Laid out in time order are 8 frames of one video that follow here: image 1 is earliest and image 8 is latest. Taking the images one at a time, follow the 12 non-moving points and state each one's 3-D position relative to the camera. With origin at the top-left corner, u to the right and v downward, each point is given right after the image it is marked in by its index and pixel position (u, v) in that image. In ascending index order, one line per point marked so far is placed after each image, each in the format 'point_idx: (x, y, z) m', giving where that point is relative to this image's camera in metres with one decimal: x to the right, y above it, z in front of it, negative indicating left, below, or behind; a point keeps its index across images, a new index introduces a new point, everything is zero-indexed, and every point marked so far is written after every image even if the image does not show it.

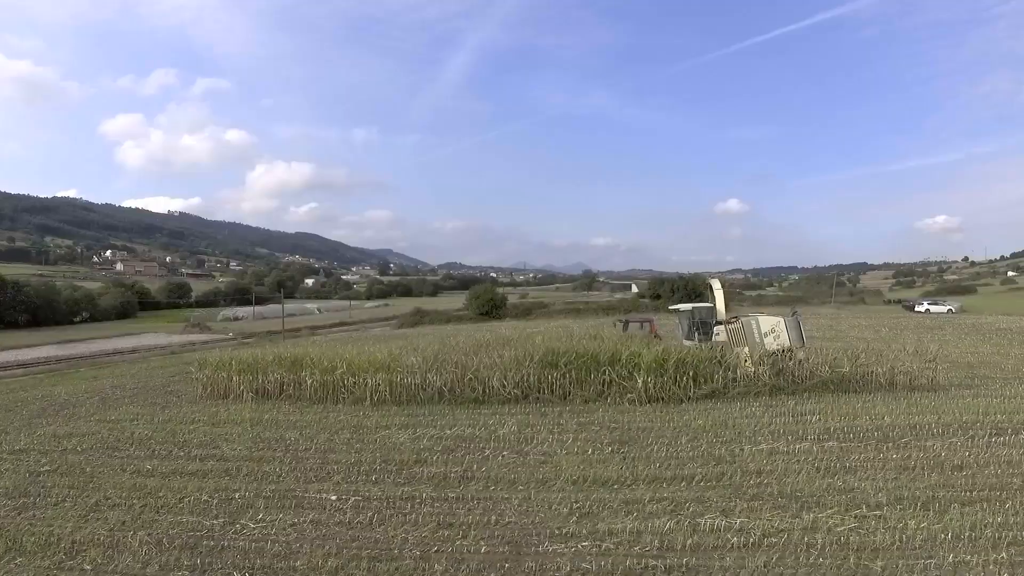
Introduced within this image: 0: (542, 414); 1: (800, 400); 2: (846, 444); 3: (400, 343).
0: (+0.6, -2.4, +10.6) m
1: (+5.6, -2.2, +10.9) m
2: (+5.1, -2.4, +8.4) m
3: (-3.6, -2.0, +18.0) m
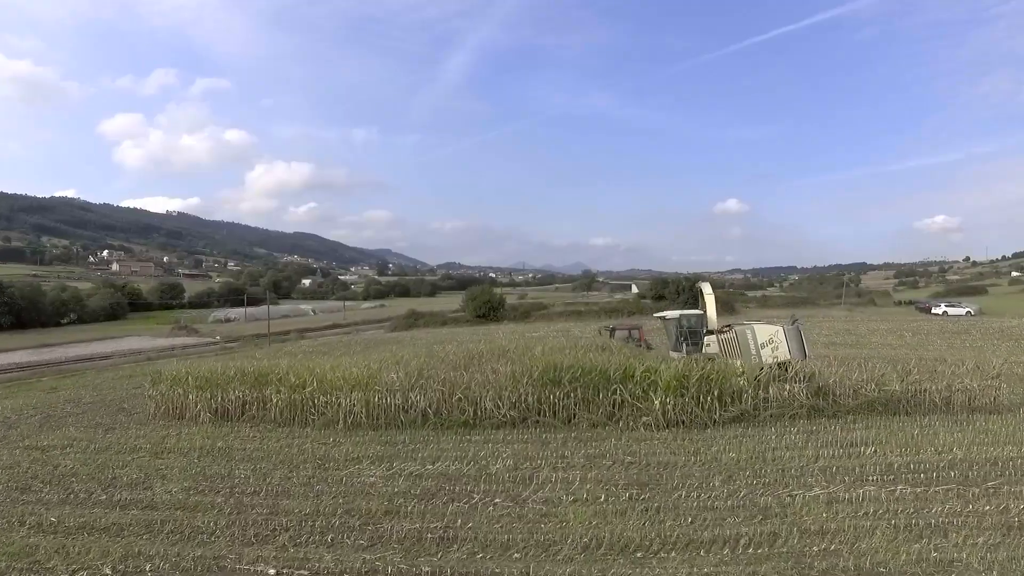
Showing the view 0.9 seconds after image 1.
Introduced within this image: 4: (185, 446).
0: (+0.5, -2.5, +9.0) m
1: (+5.6, -2.3, +9.2) m
2: (+5.0, -2.4, +6.8) m
3: (-3.7, -2.1, +16.4) m
4: (-5.6, -2.7, +9.6) m
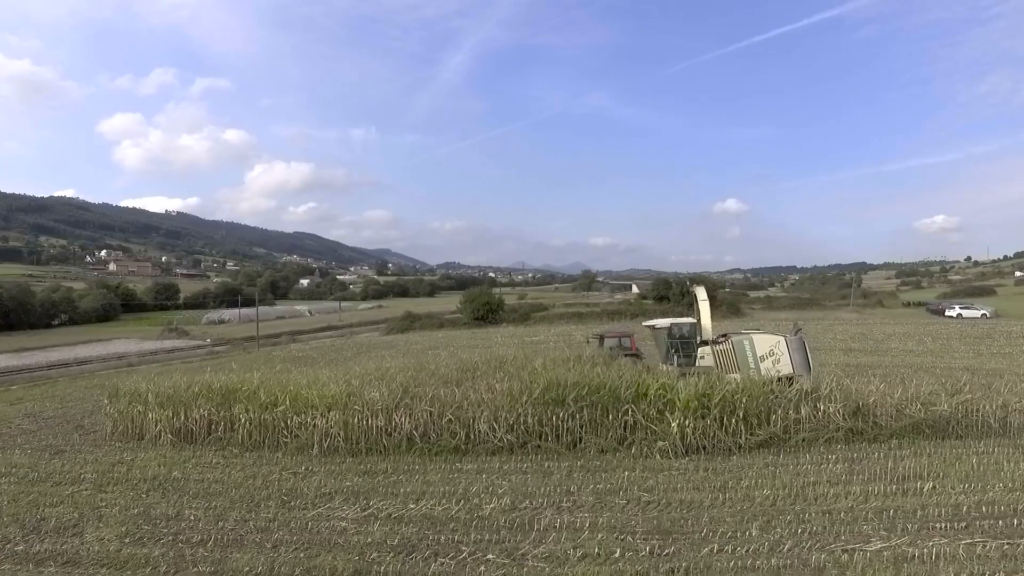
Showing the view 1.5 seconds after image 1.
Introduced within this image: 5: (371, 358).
0: (+0.5, -2.6, +7.8) m
1: (+5.5, -2.4, +8.1) m
2: (+4.9, -2.6, +5.6) m
3: (-3.8, -2.2, +15.2) m
4: (-5.7, -2.8, +8.4) m
5: (-4.9, -2.6, +19.1) m
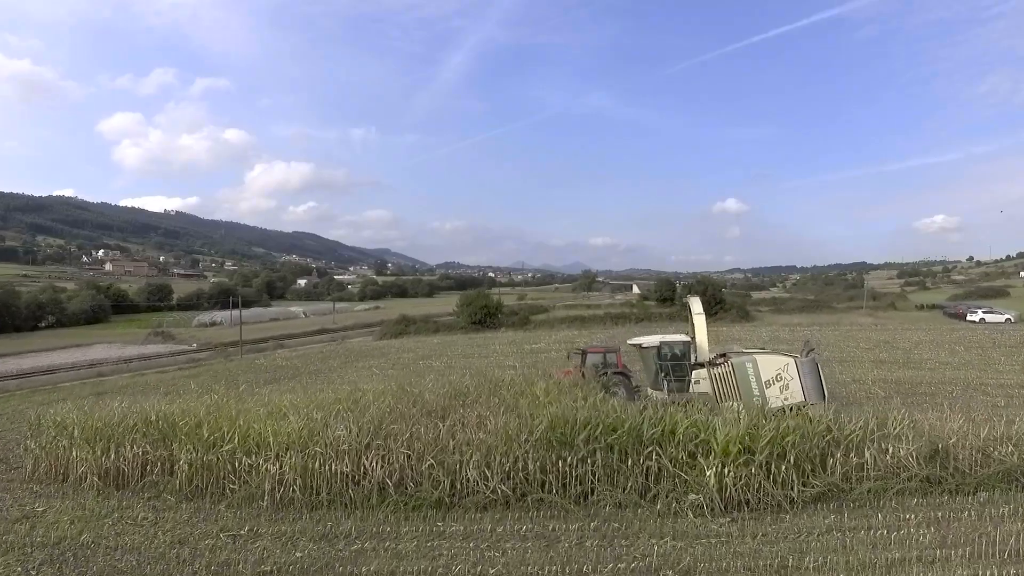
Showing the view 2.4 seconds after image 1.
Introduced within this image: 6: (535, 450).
0: (+0.4, -2.8, +6.1) m
1: (+5.5, -2.6, +6.4) m
2: (+4.9, -2.7, +3.9) m
3: (-3.8, -2.3, +13.5) m
4: (-5.7, -3.0, +6.7) m
5: (-4.9, -2.8, +17.4) m
6: (+0.3, -2.1, +7.2) m
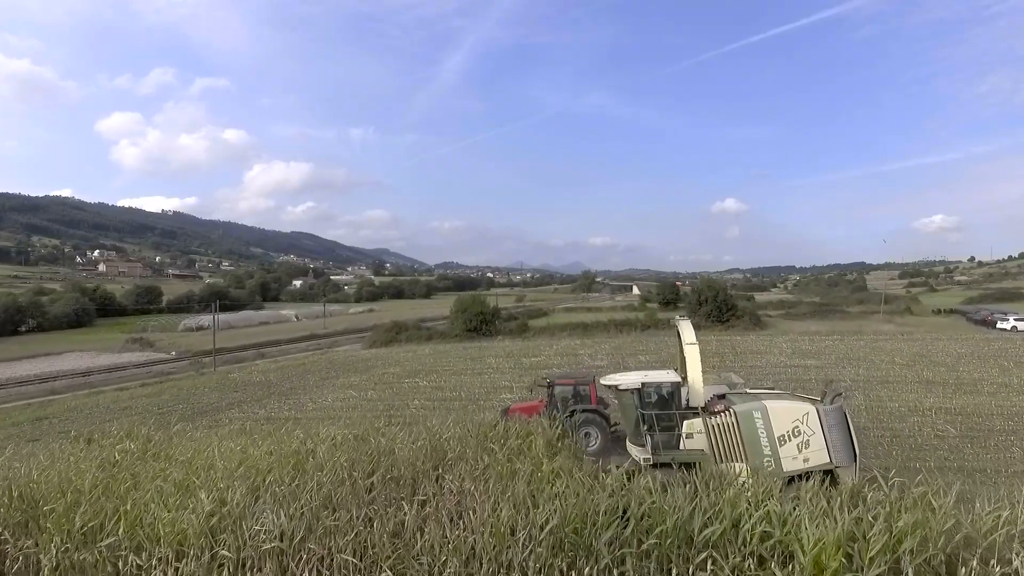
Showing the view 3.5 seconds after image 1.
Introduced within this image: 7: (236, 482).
0: (+0.3, -3.1, +3.9) m
1: (+5.4, -2.9, +4.2) m
2: (+4.8, -3.0, +1.7) m
3: (-3.9, -2.7, +11.3) m
4: (-5.8, -3.3, +4.5) m
5: (-5.0, -3.1, +15.2) m
6: (+0.2, -2.4, +5.0) m
7: (-3.1, -2.2, +6.3) m
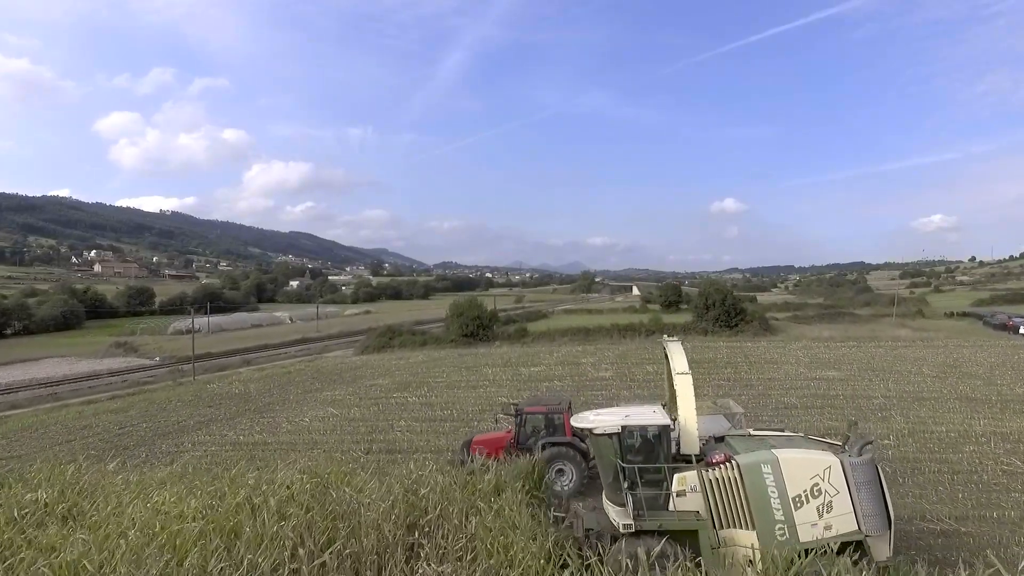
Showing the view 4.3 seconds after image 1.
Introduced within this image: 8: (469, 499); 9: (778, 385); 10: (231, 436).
0: (+0.3, -3.3, +2.4) m
1: (+5.4, -3.1, +2.7) m
2: (+4.8, -3.2, +0.2) m
3: (-4.0, -2.8, +9.8) m
4: (-5.8, -3.5, +3.0) m
5: (-5.1, -3.3, +13.7) m
6: (+0.2, -2.6, +3.5) m
7: (-3.2, -2.4, +4.8) m
8: (-0.4, -2.3, +6.4) m
9: (+7.8, -2.9, +16.4) m
10: (-6.6, -3.4, +13.2) m
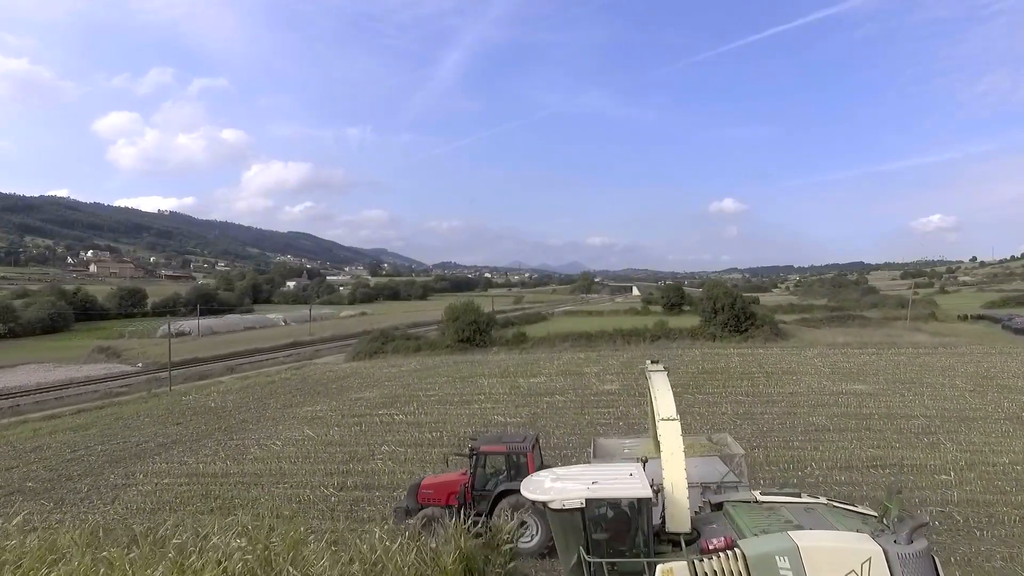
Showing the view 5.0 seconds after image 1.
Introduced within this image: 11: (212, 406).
0: (+0.2, -3.5, +0.9) m
1: (+5.3, -3.3, +1.2) m
2: (+4.7, -3.4, -1.3) m
3: (-4.0, -3.0, +8.3) m
4: (-5.9, -3.7, +1.5) m
5: (-5.2, -3.5, +12.2) m
6: (+0.1, -2.8, +2.0) m
7: (-3.2, -2.6, +3.3) m
8: (-0.5, -2.4, +4.9) m
9: (+7.8, -3.0, +14.9) m
10: (-6.7, -3.5, +11.7) m
11: (-10.4, -4.0, +19.3) m
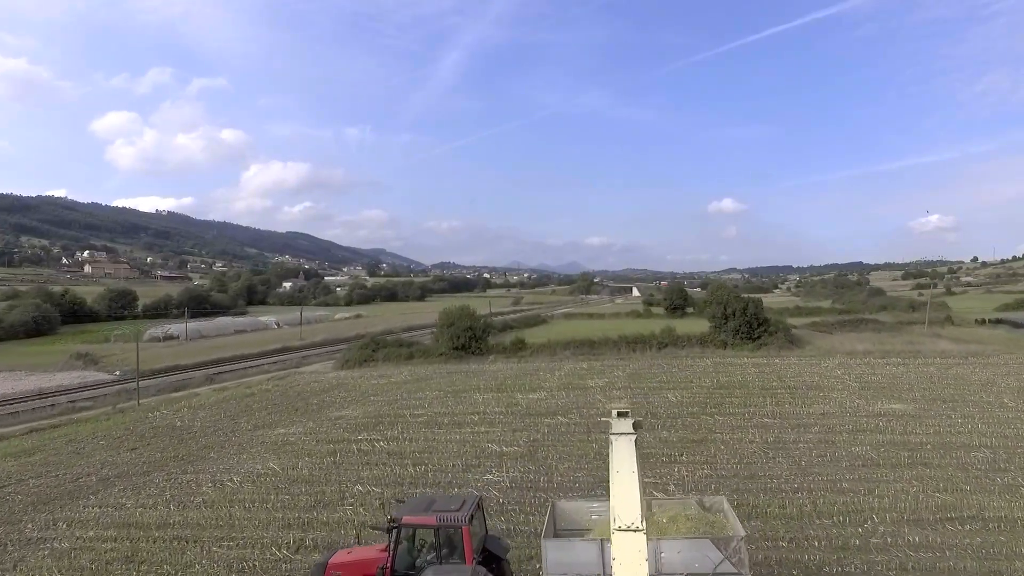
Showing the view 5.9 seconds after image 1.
0: (+0.2, -3.7, -0.9) m
1: (+5.2, -3.5, -0.6) m
2: (+4.7, -3.6, -3.1) m
3: (-4.1, -3.2, +6.5) m
4: (-5.9, -3.9, -0.3) m
5: (-5.2, -3.7, +10.4) m
6: (+0.1, -3.0, +0.3) m
7: (-3.3, -2.8, +1.6) m
8: (-0.6, -2.6, +3.1) m
9: (+7.7, -3.2, +13.1) m
10: (-6.8, -3.8, +9.9) m
11: (-10.5, -4.2, +17.5) m
